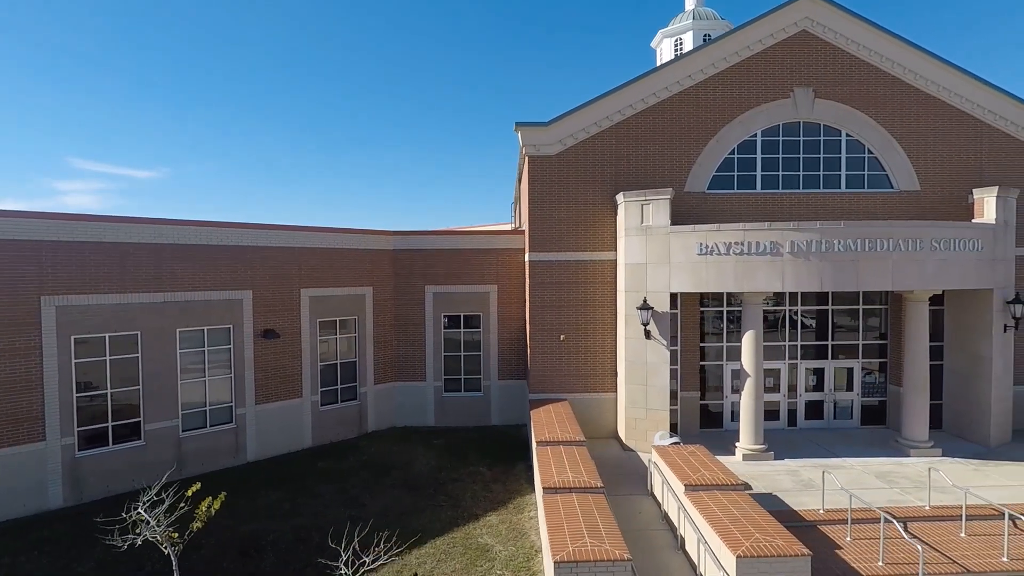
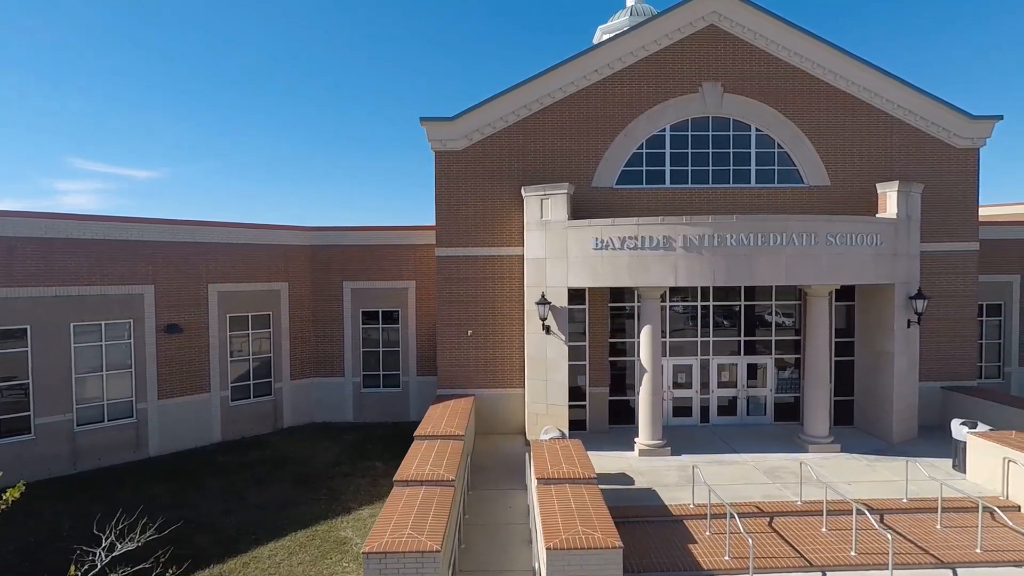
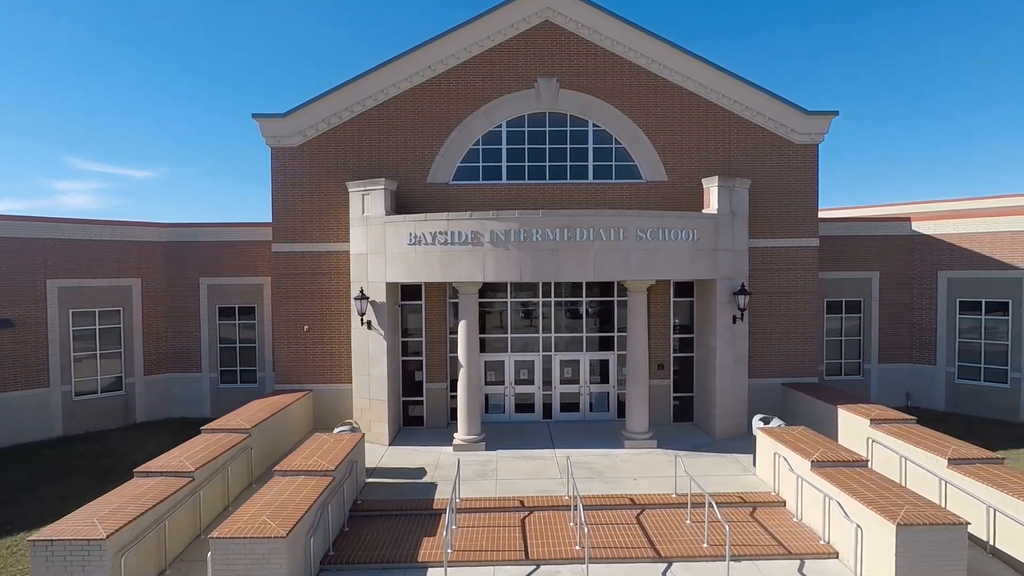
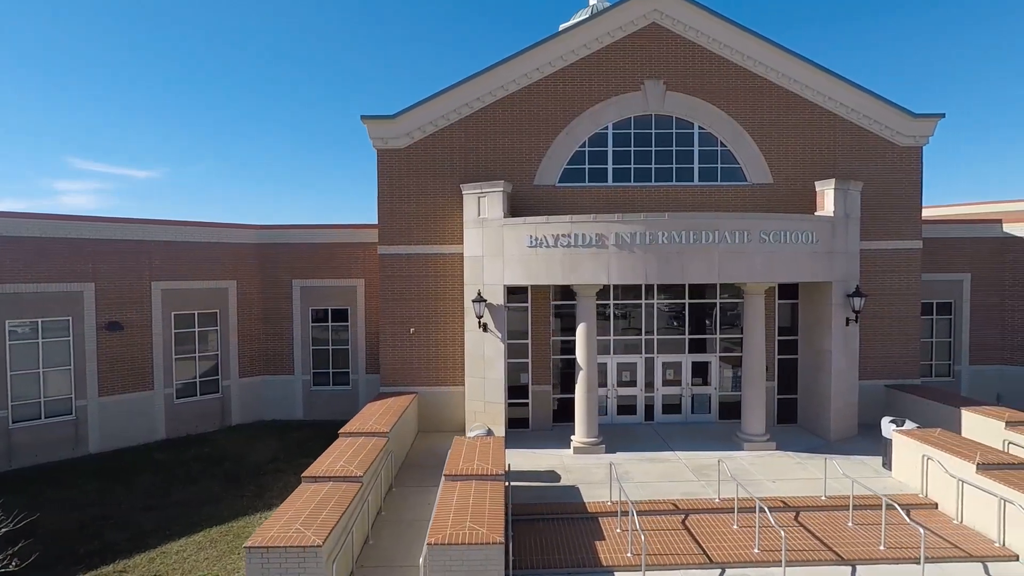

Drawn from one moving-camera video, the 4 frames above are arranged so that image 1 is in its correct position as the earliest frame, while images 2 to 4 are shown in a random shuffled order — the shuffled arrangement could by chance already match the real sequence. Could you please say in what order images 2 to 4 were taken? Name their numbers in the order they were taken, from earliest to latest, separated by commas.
2, 4, 3
